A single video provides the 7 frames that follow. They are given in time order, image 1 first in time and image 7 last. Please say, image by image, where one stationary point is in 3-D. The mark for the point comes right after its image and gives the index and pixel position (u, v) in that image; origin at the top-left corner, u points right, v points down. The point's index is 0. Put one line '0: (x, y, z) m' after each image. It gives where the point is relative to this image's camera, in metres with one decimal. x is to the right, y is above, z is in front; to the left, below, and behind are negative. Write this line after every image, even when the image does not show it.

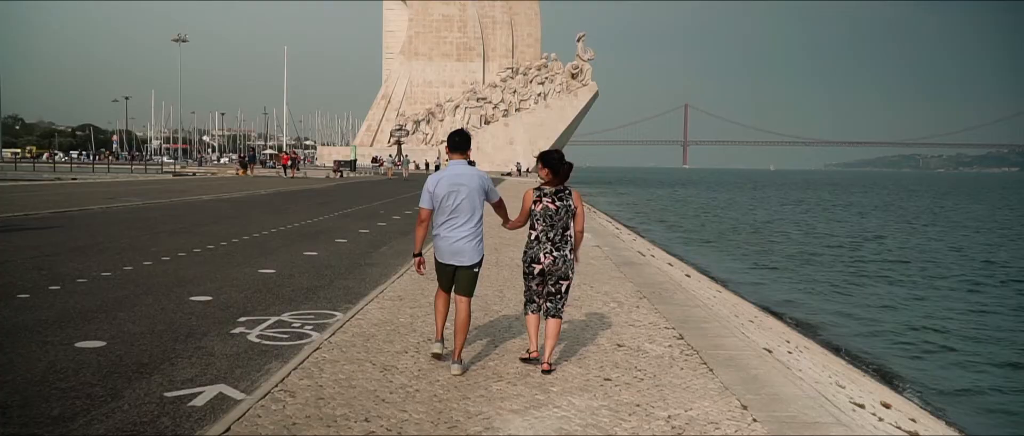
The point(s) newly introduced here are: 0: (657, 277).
0: (+1.2, -0.5, +7.8) m
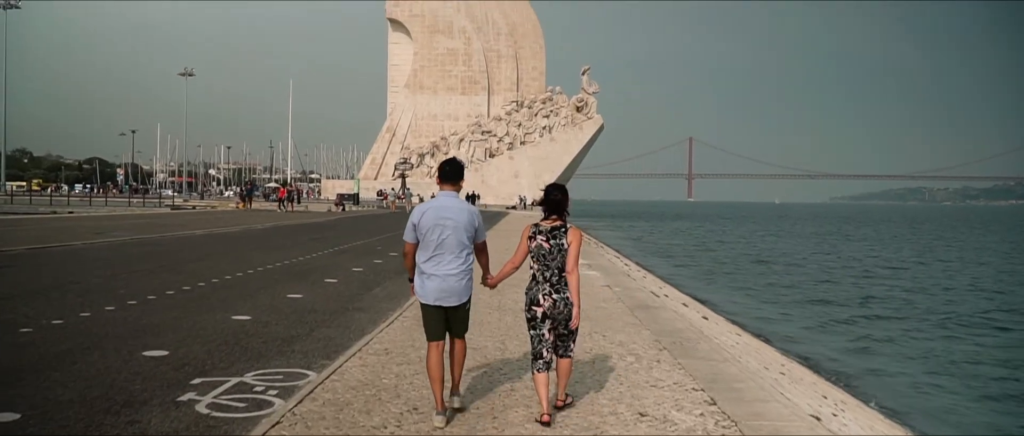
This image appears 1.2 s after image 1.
0: (+1.2, -0.8, +7.0) m
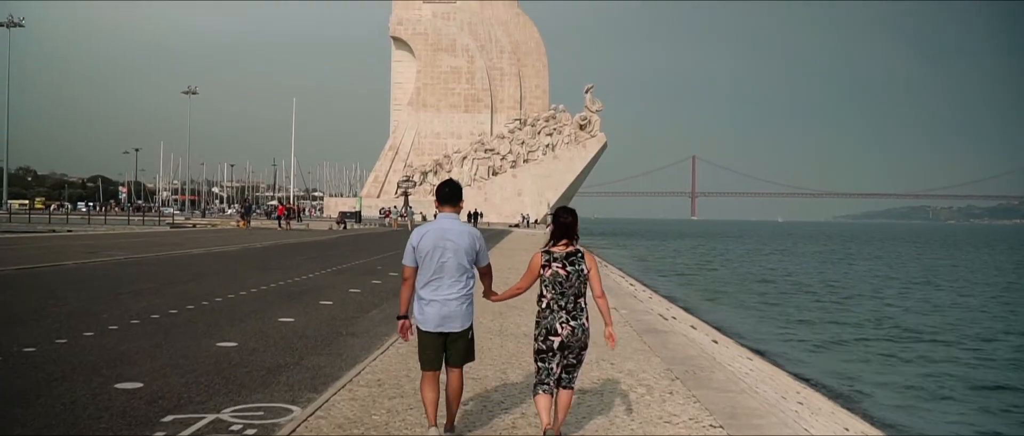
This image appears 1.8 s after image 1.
0: (+1.2, -0.9, +6.7) m
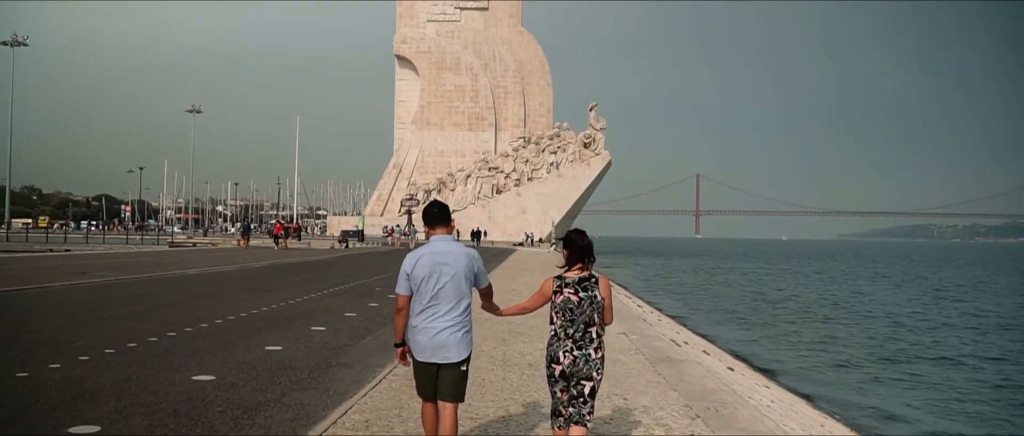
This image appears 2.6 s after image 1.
0: (+1.3, -1.1, +6.2) m
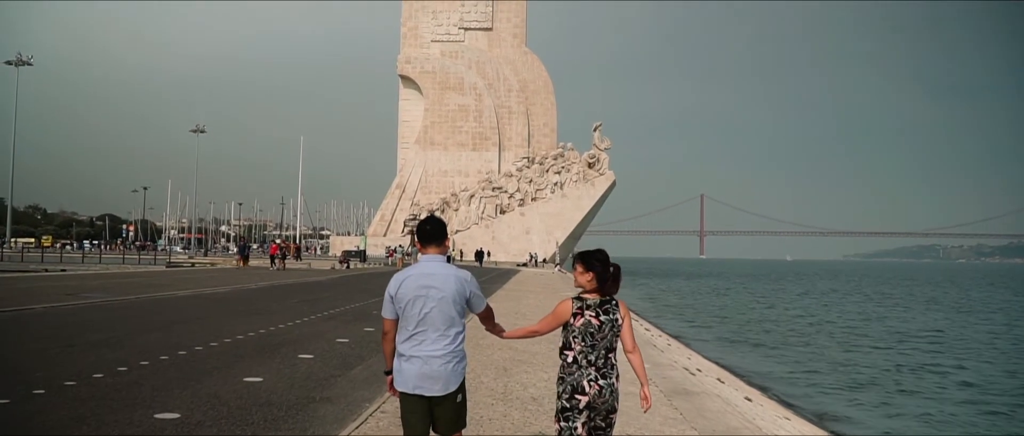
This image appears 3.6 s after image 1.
0: (+1.3, -1.2, +5.6) m
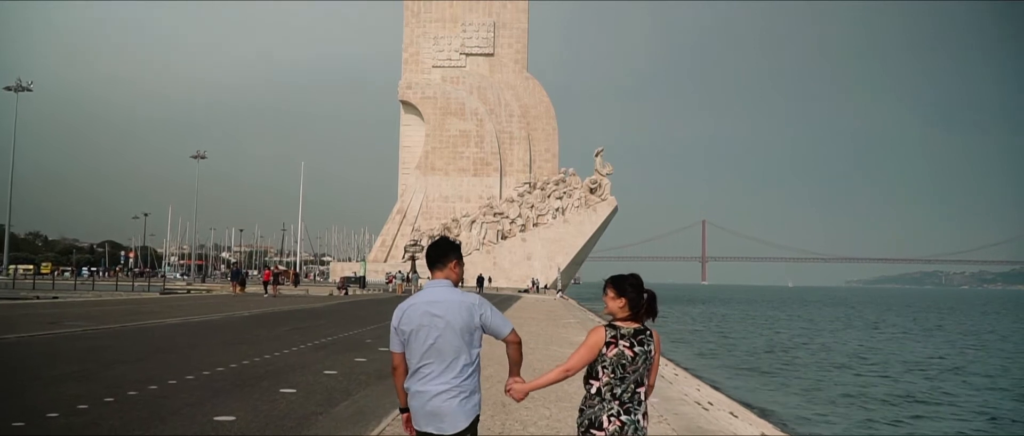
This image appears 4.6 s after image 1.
0: (+1.3, -1.3, +5.0) m
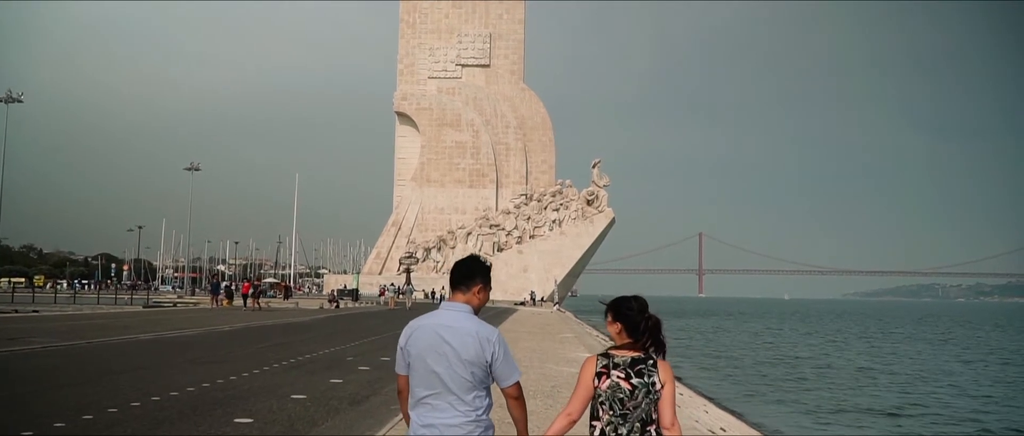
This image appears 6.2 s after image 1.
0: (+1.2, -1.3, +4.1) m
